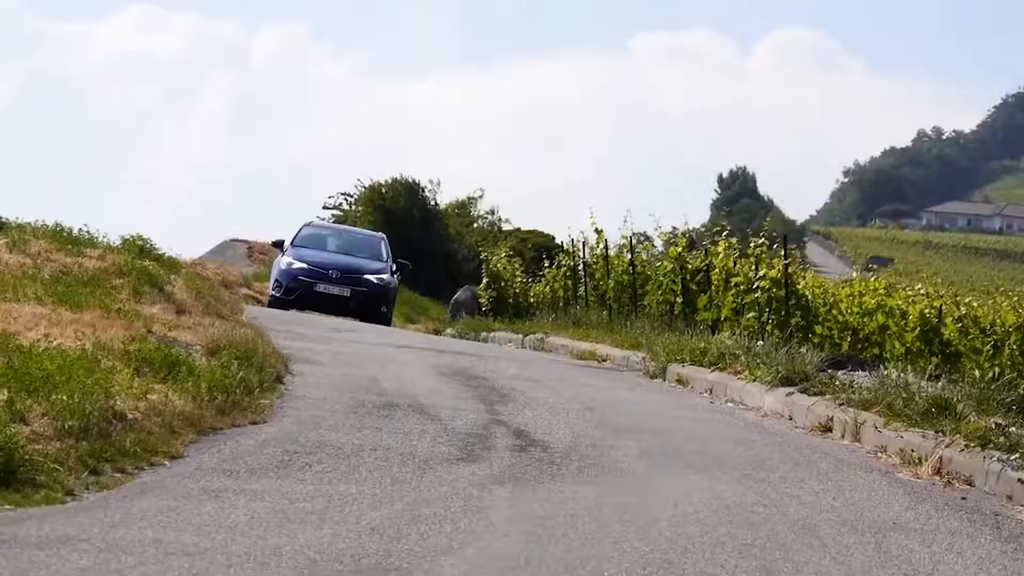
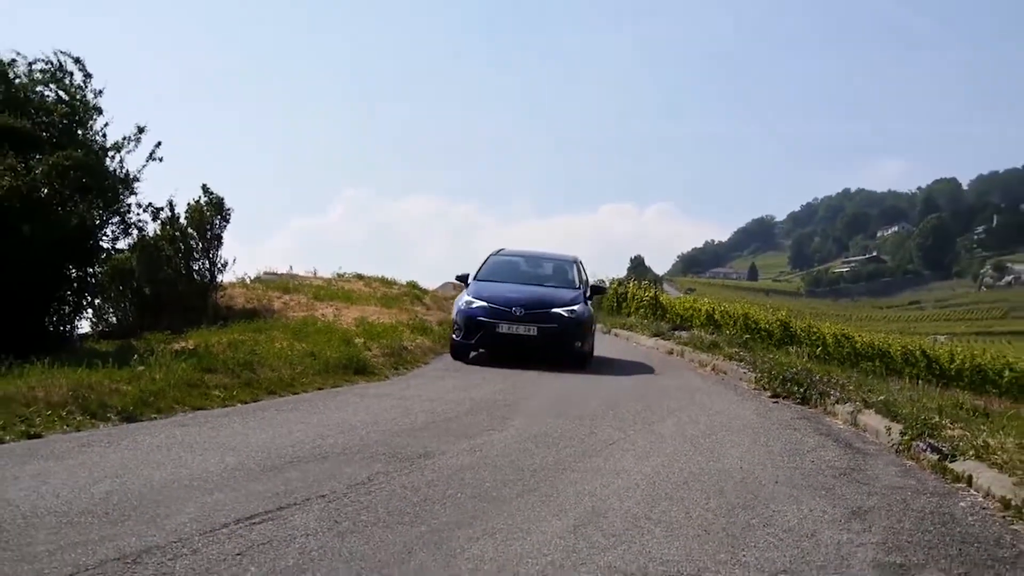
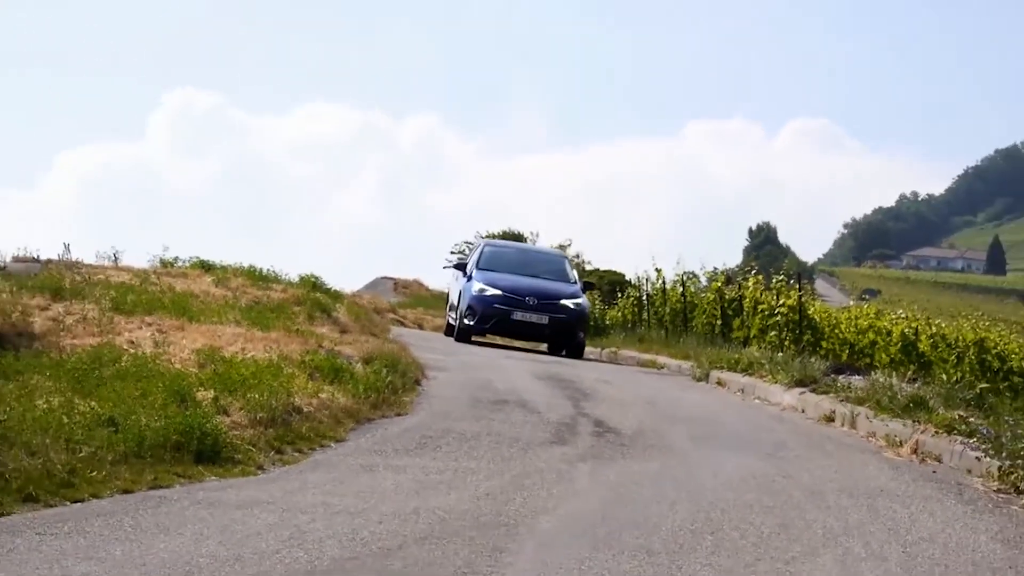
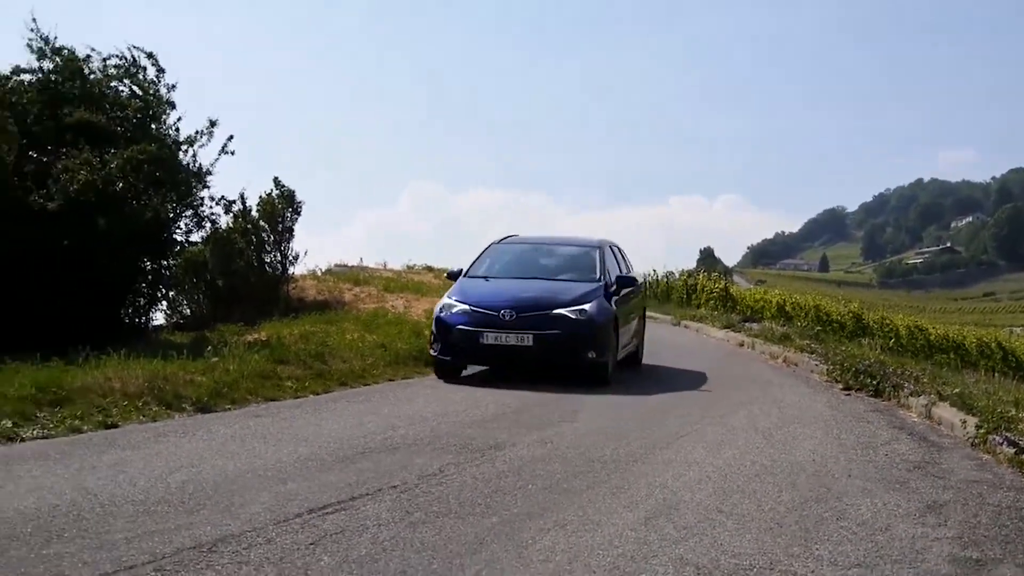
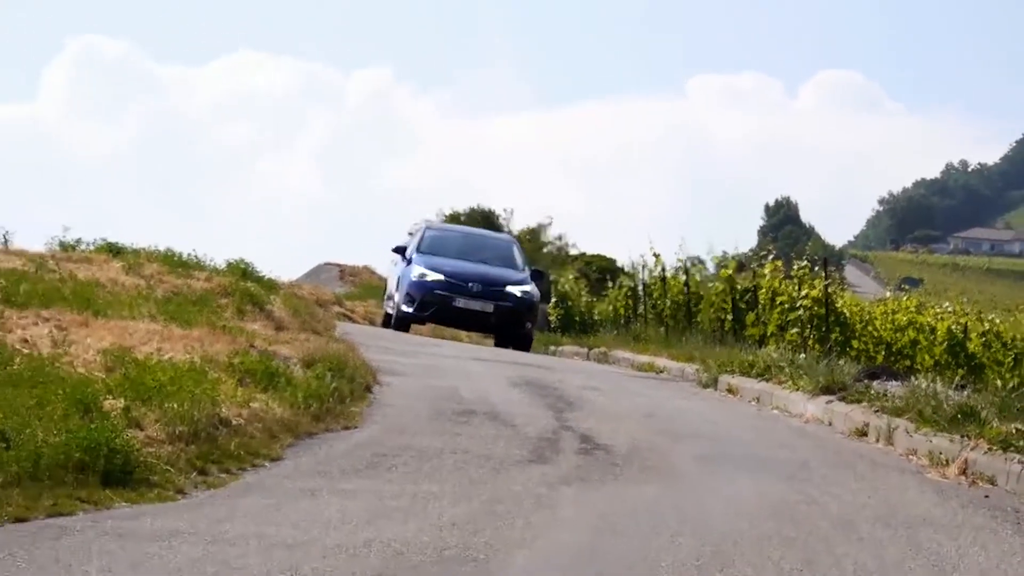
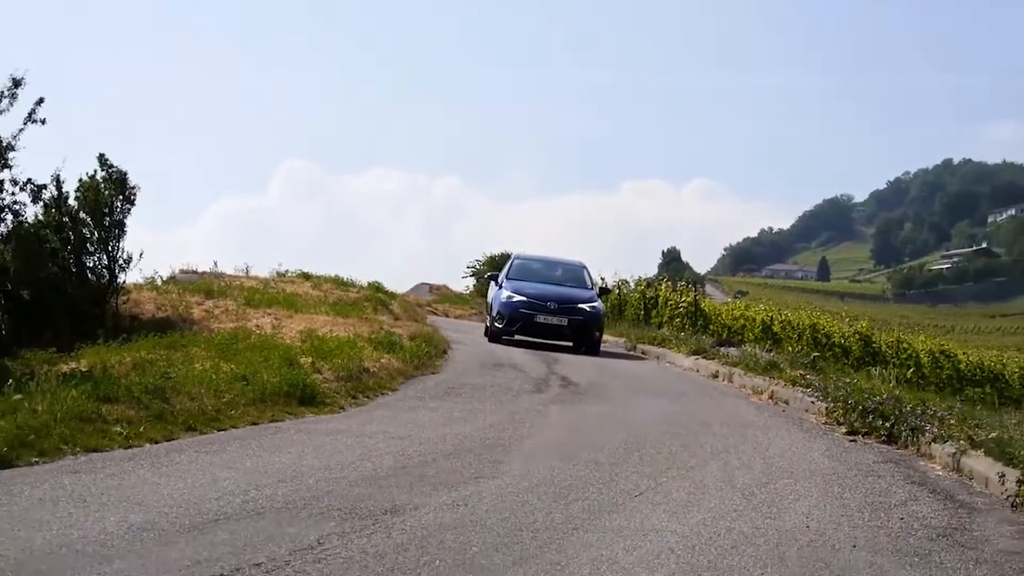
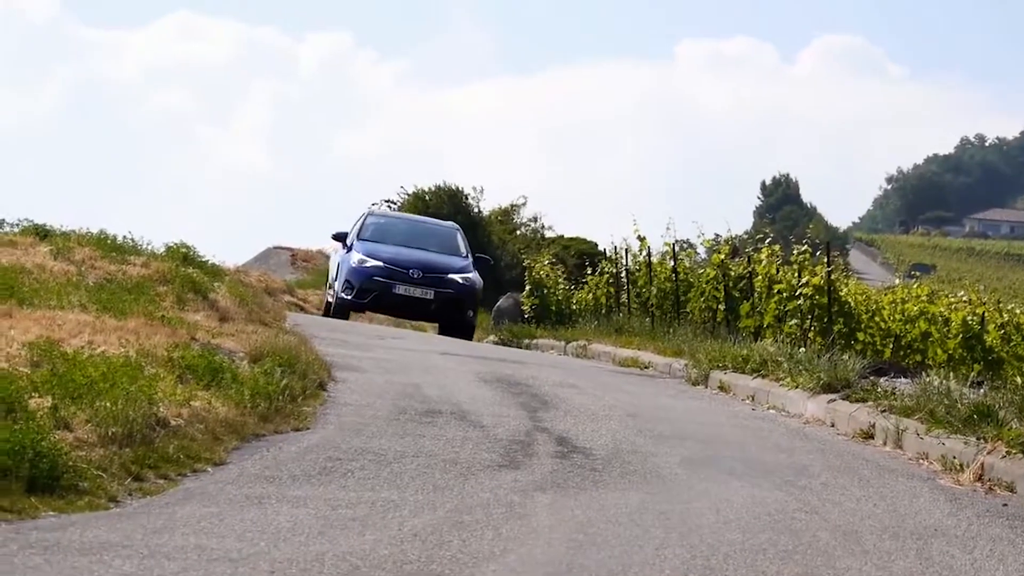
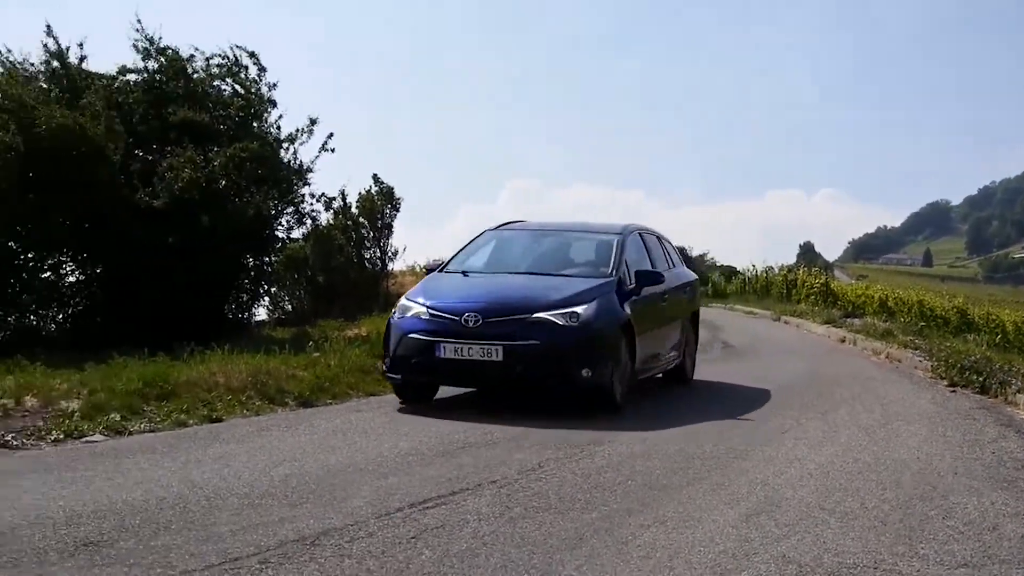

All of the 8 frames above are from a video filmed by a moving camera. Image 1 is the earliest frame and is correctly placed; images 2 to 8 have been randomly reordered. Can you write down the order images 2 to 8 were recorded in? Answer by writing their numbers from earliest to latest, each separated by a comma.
7, 5, 3, 6, 2, 4, 8
